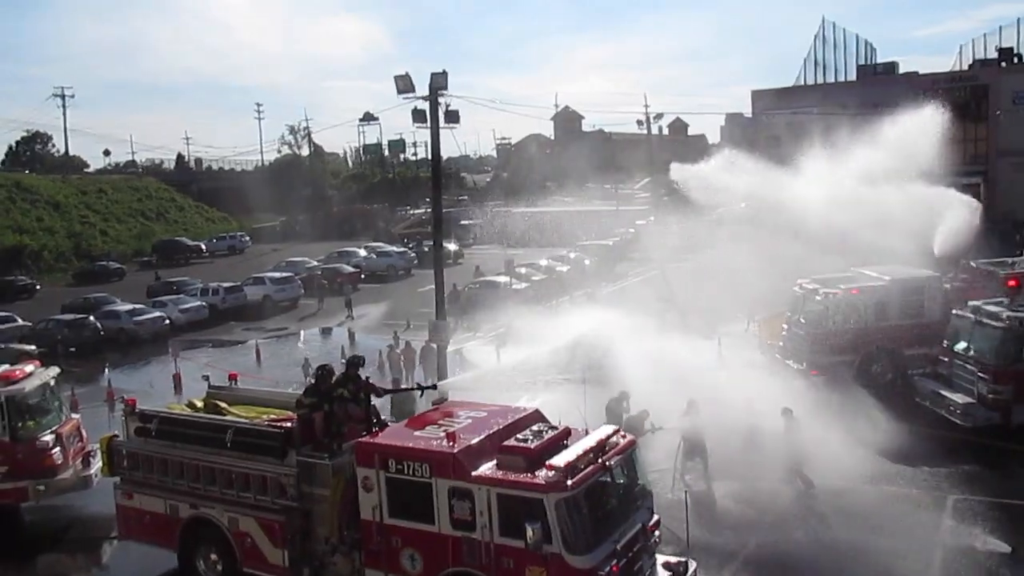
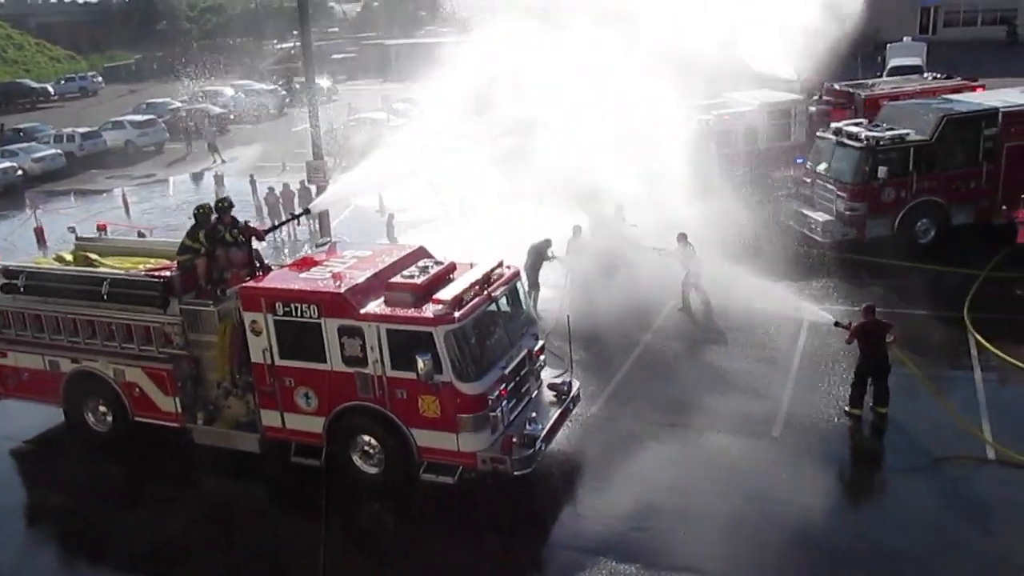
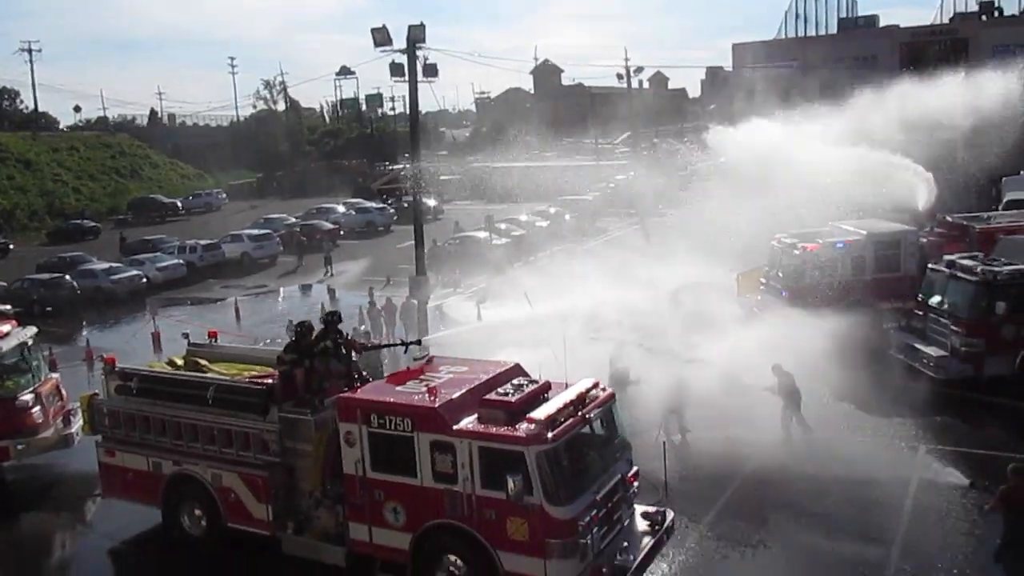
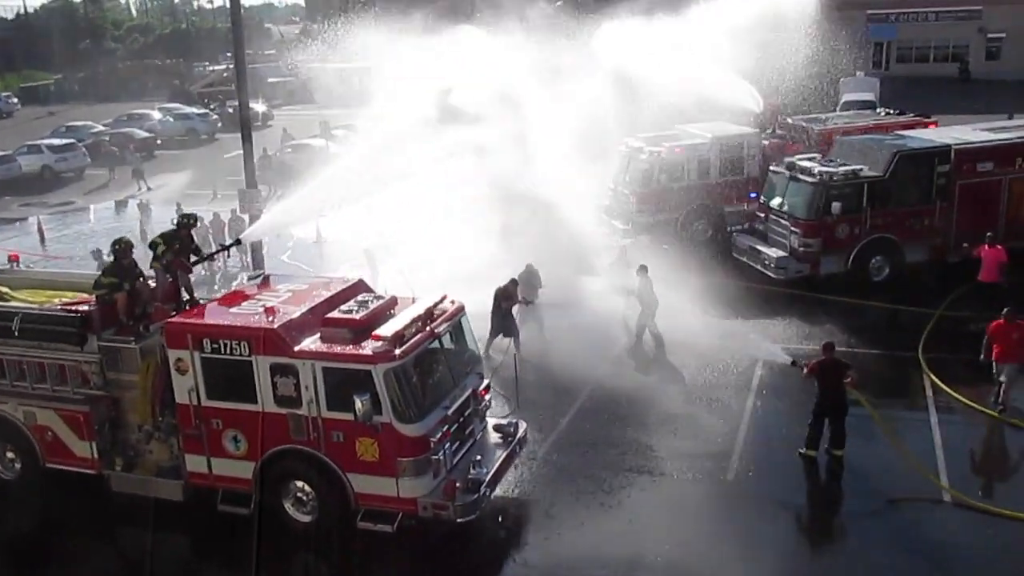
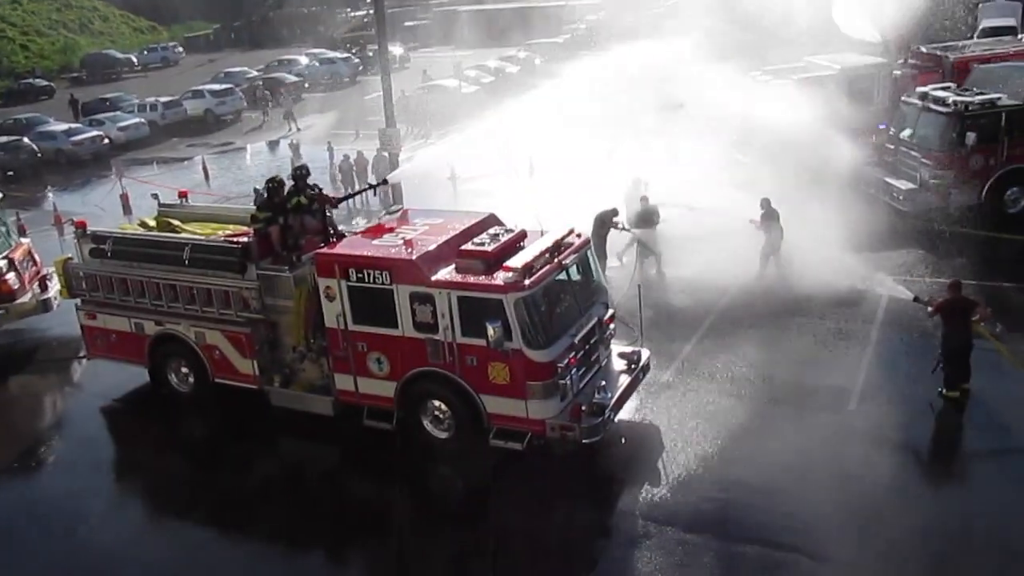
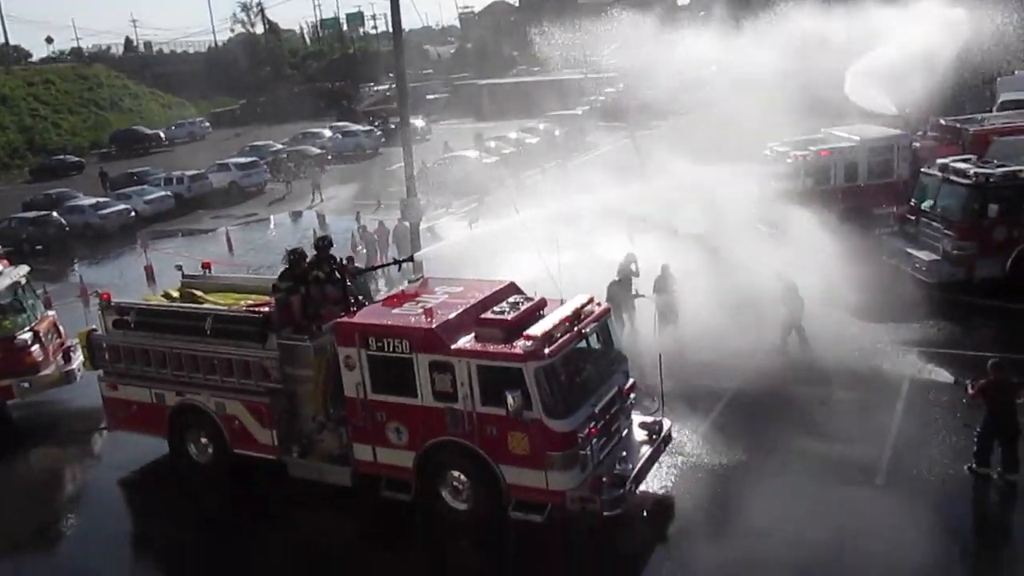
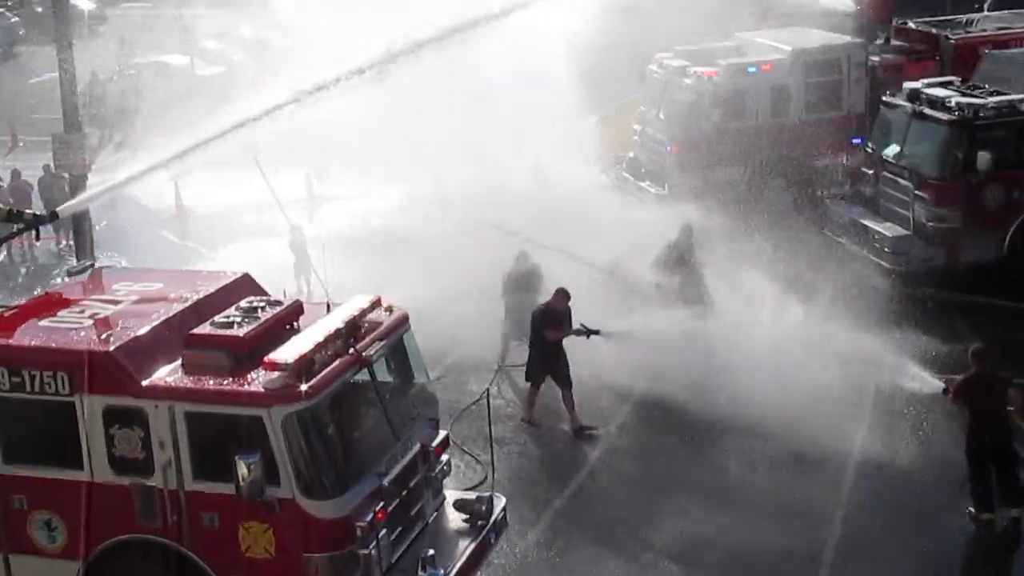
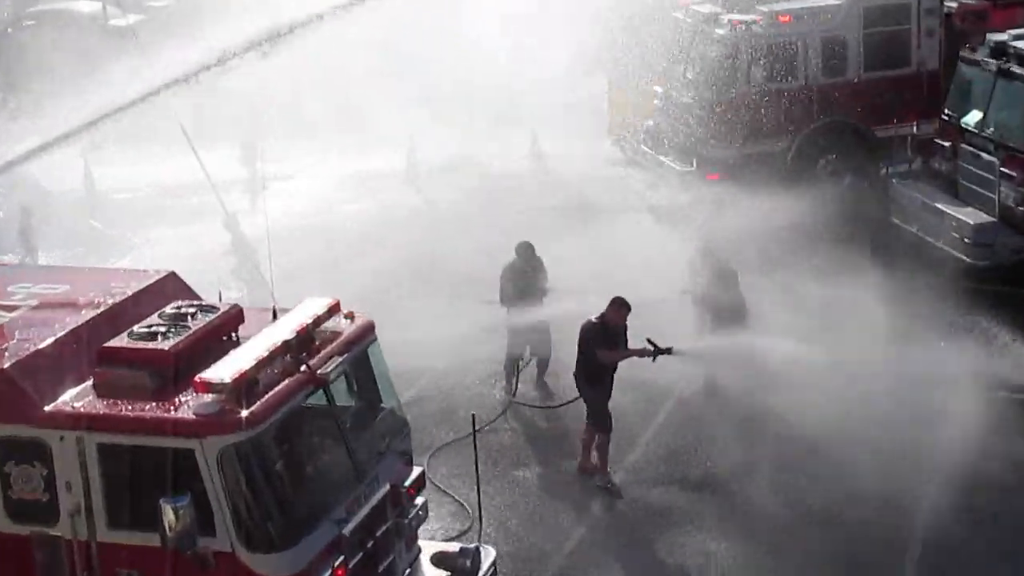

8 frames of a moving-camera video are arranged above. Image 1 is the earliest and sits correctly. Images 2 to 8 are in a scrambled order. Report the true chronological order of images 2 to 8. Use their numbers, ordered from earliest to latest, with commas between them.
3, 6, 5, 2, 4, 7, 8
